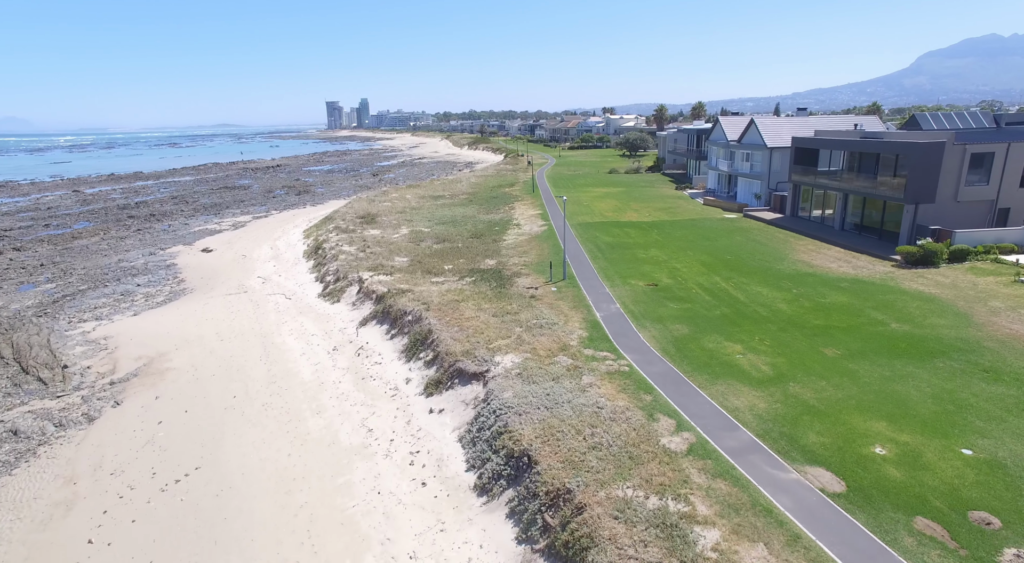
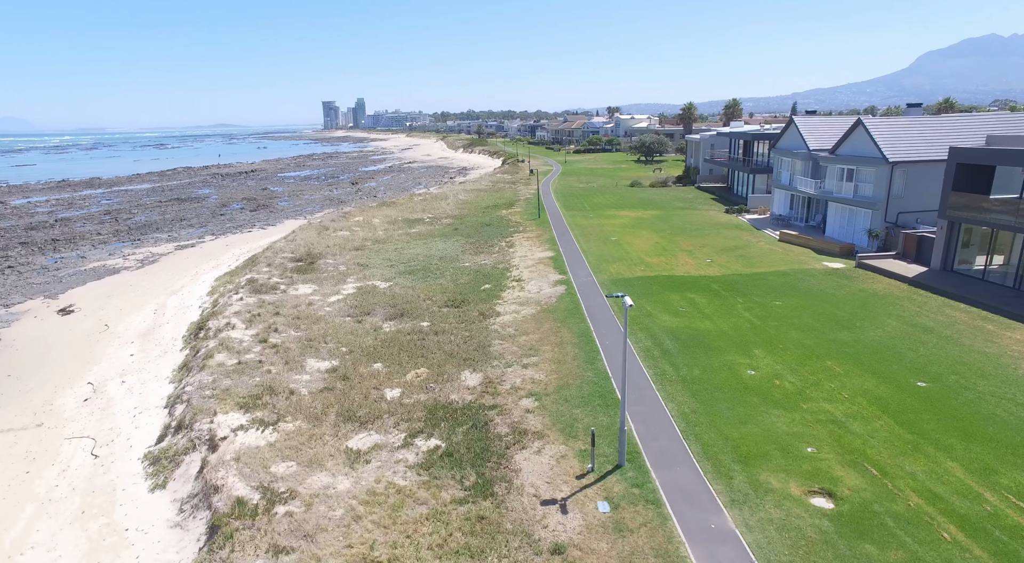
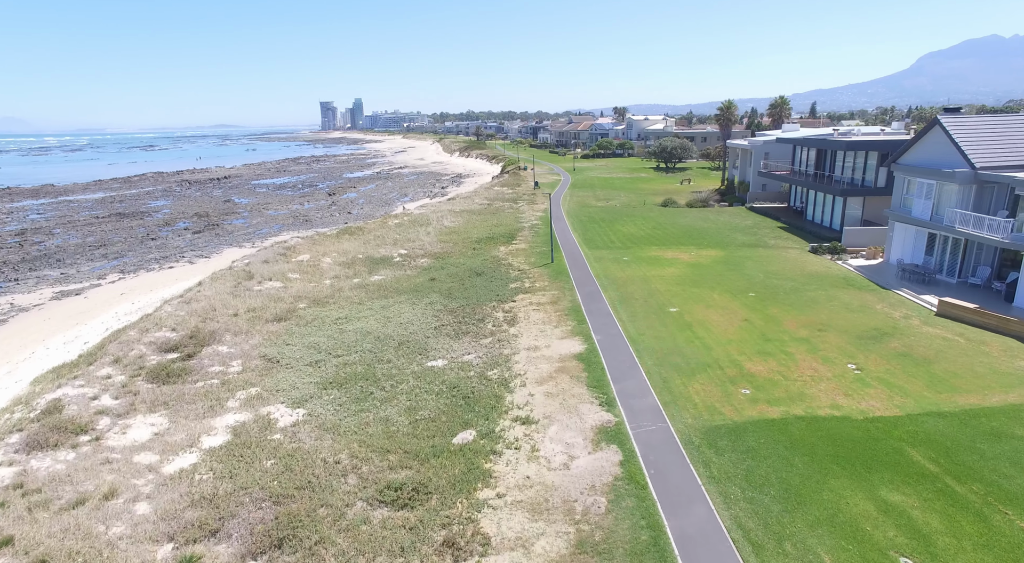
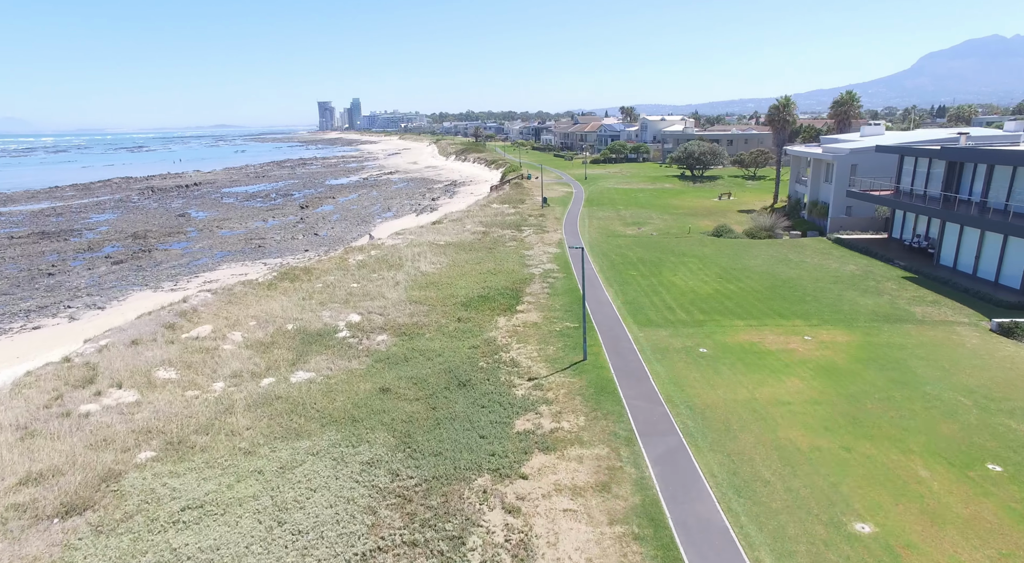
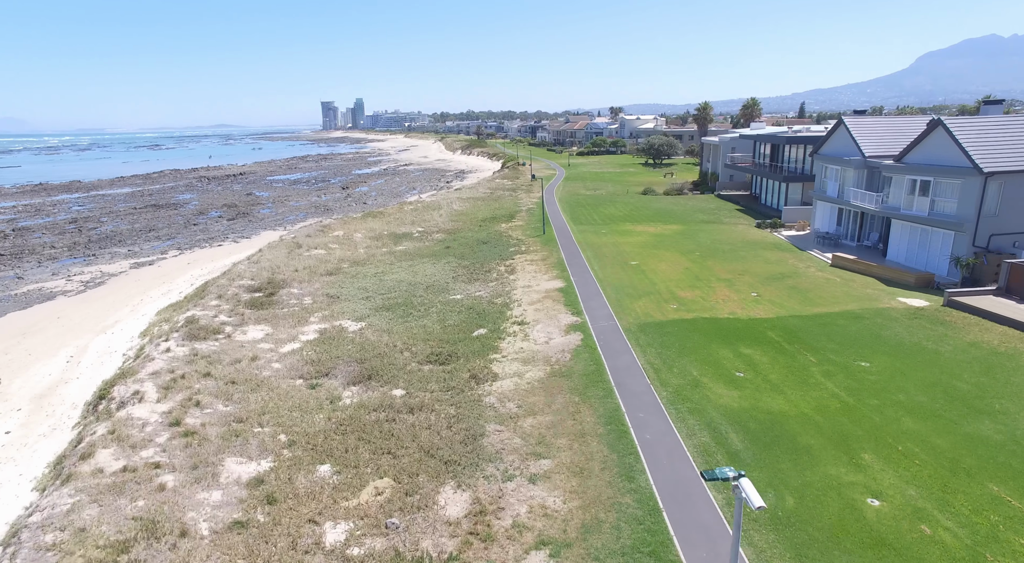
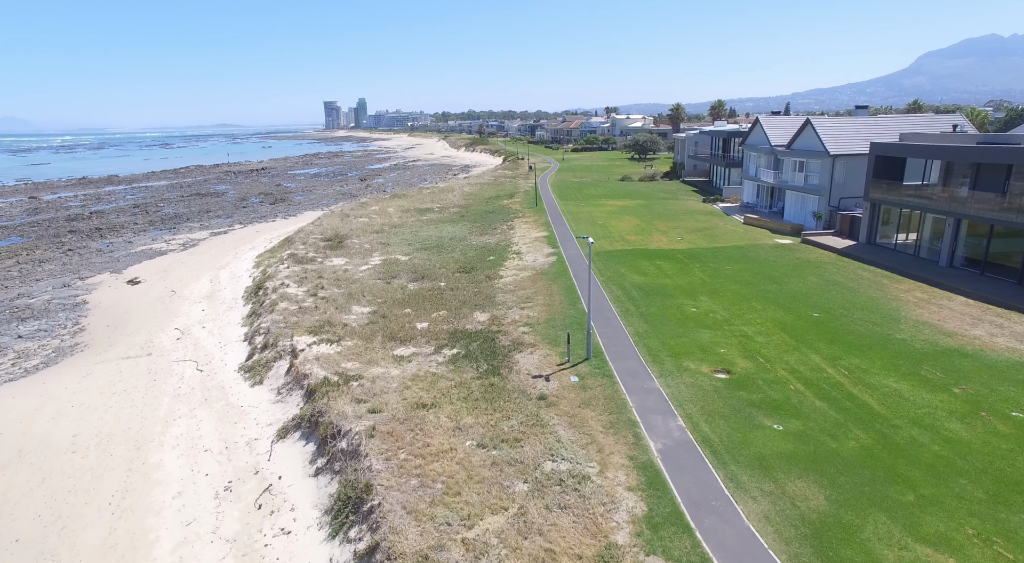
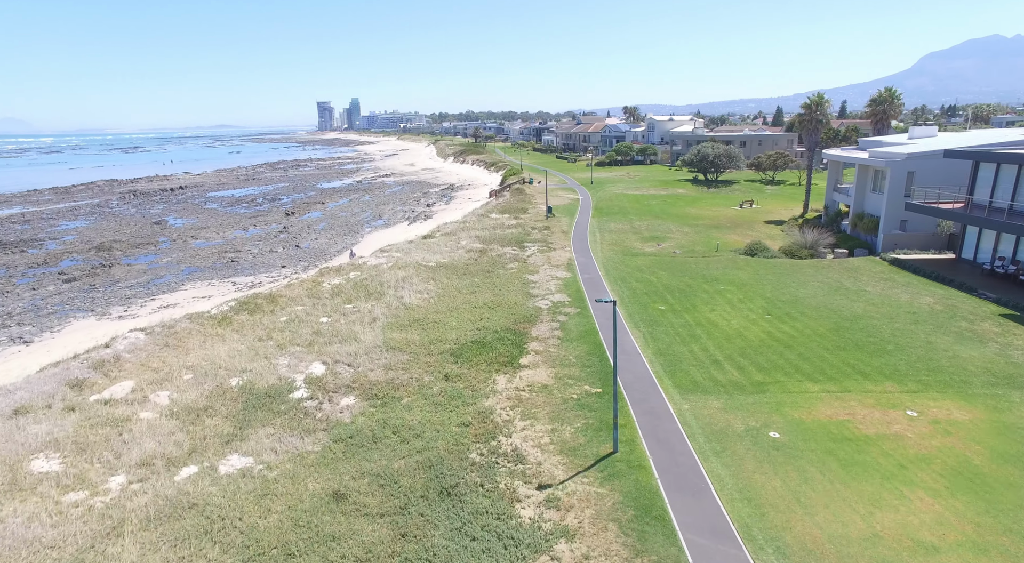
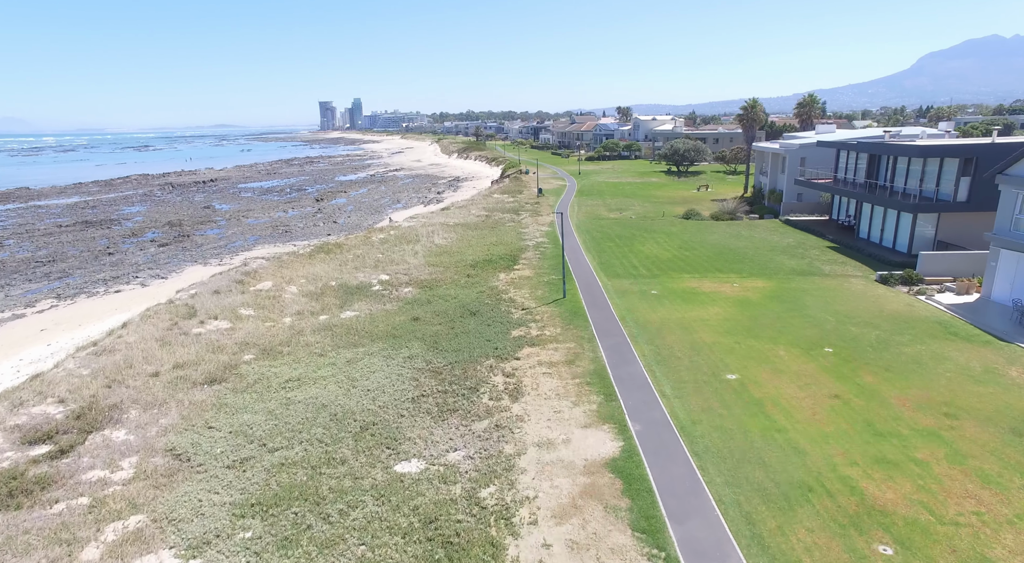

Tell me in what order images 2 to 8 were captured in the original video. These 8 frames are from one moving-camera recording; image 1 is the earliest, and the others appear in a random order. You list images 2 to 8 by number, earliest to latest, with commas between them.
6, 2, 5, 3, 8, 4, 7
